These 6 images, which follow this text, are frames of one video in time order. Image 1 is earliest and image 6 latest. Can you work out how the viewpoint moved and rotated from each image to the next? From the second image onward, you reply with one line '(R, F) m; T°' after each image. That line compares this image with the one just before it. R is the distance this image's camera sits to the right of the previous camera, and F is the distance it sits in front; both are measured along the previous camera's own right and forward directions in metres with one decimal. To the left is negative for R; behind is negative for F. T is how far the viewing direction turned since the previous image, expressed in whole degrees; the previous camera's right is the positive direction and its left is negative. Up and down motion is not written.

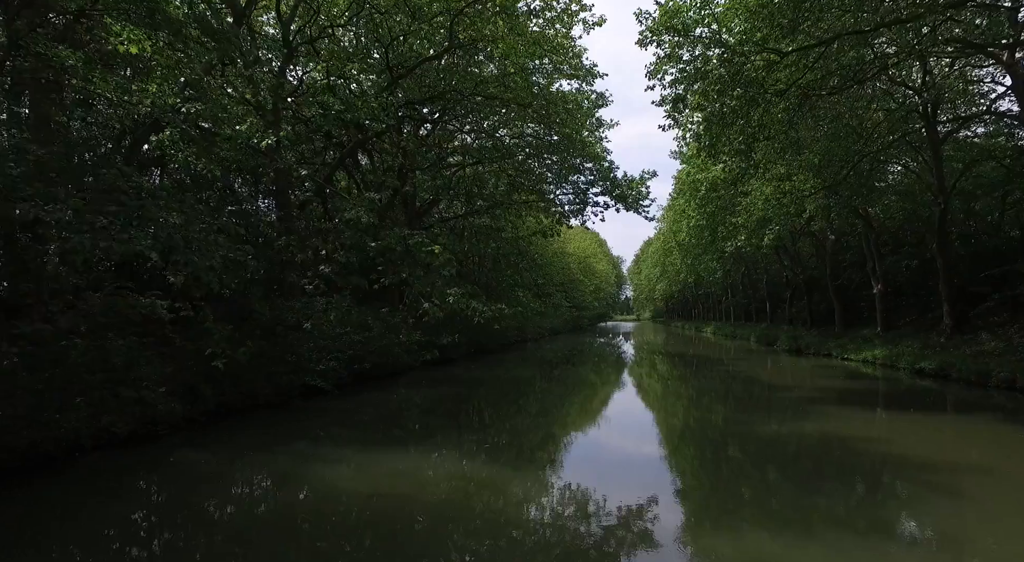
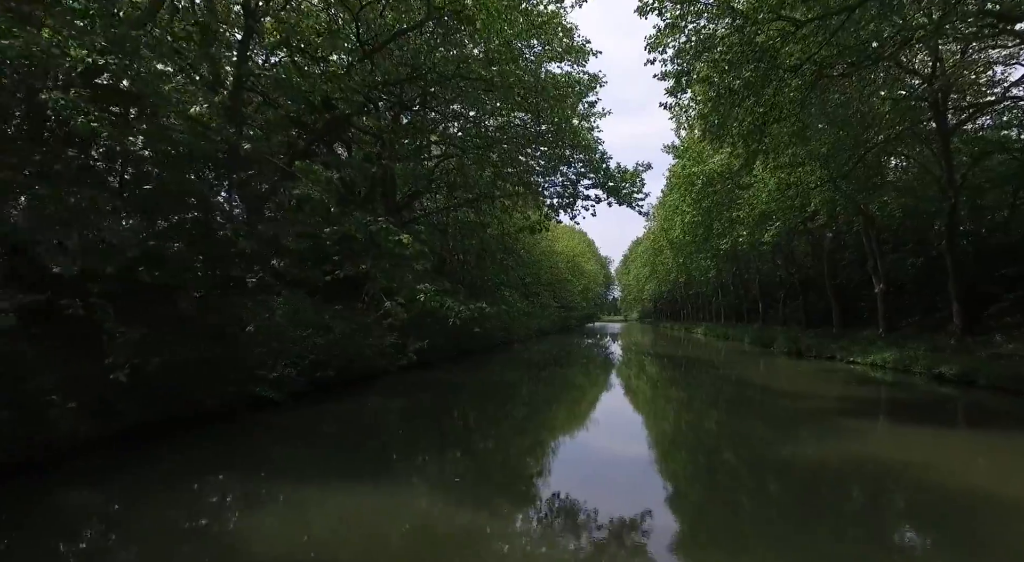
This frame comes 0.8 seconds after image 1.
(+0.1, +1.0) m; +1°
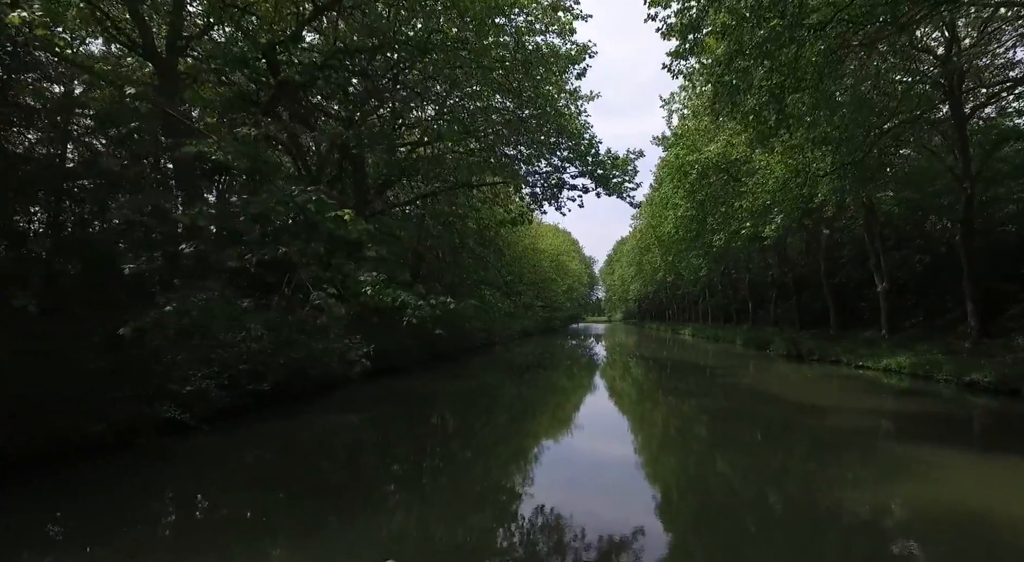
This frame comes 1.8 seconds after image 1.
(+0.1, +1.4) m; +2°
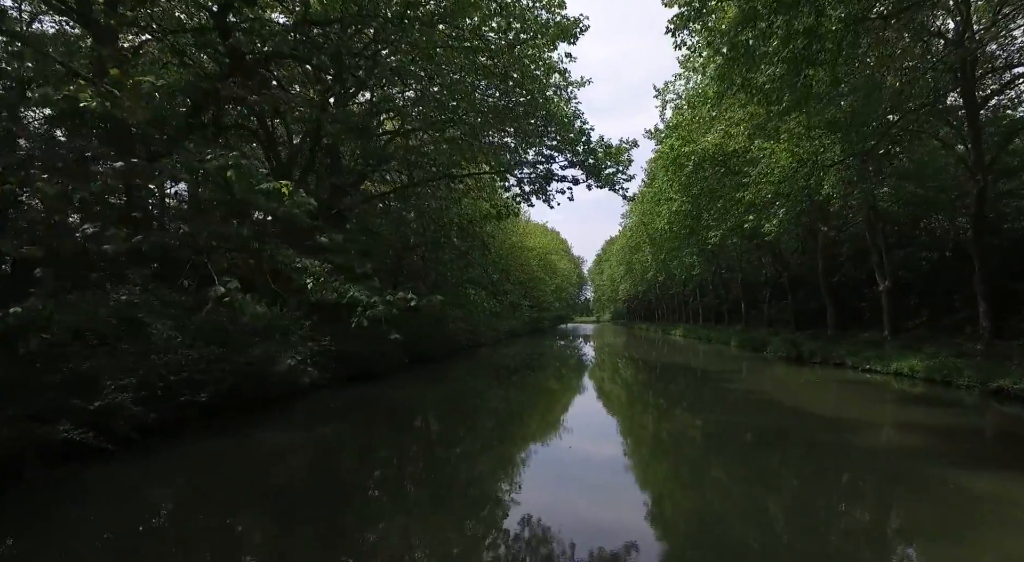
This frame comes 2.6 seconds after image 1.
(+0.1, +0.9) m; +1°
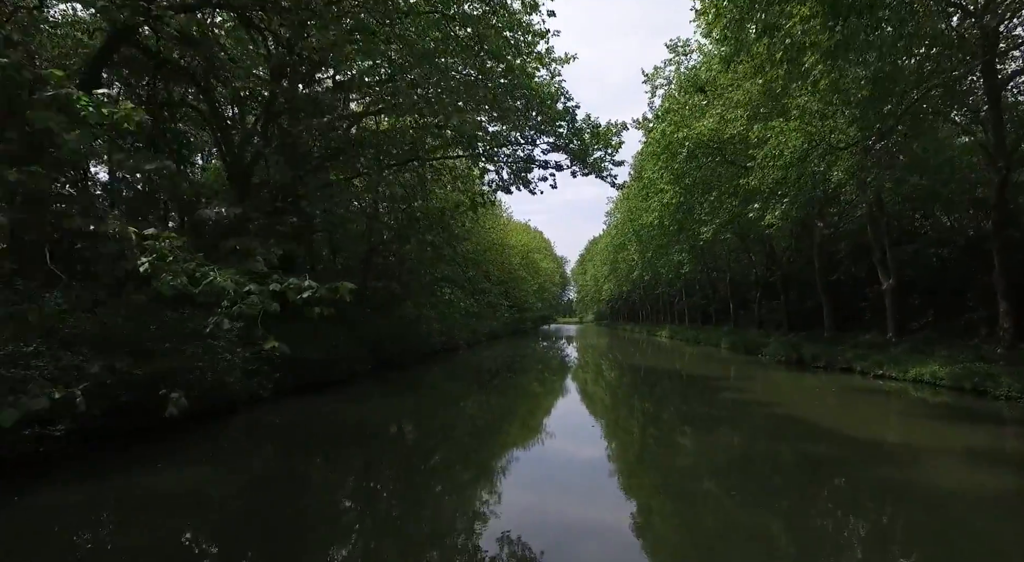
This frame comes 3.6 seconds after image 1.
(+0.1, +1.4) m; +2°
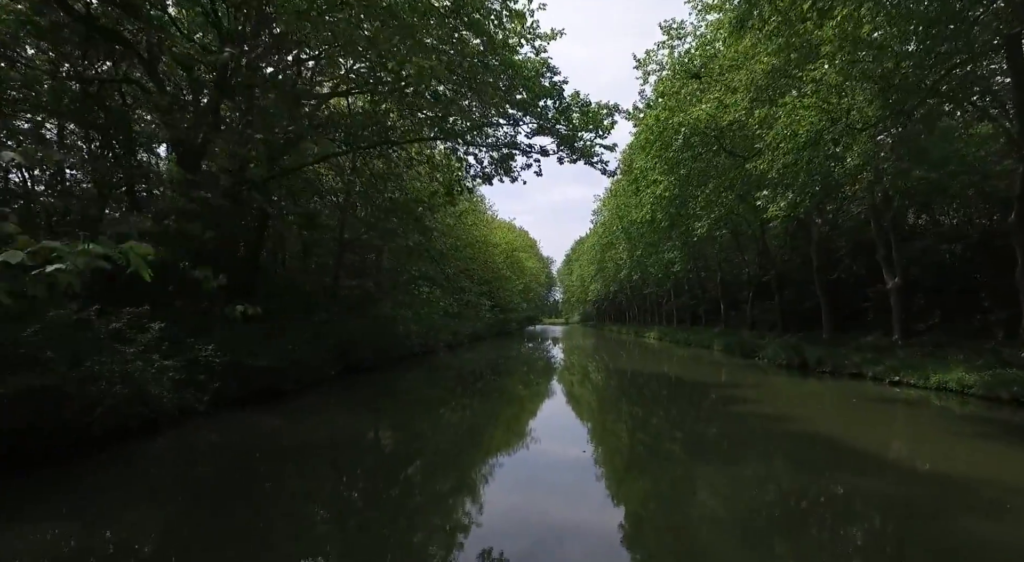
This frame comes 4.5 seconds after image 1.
(+0.1, +1.1) m; +1°
